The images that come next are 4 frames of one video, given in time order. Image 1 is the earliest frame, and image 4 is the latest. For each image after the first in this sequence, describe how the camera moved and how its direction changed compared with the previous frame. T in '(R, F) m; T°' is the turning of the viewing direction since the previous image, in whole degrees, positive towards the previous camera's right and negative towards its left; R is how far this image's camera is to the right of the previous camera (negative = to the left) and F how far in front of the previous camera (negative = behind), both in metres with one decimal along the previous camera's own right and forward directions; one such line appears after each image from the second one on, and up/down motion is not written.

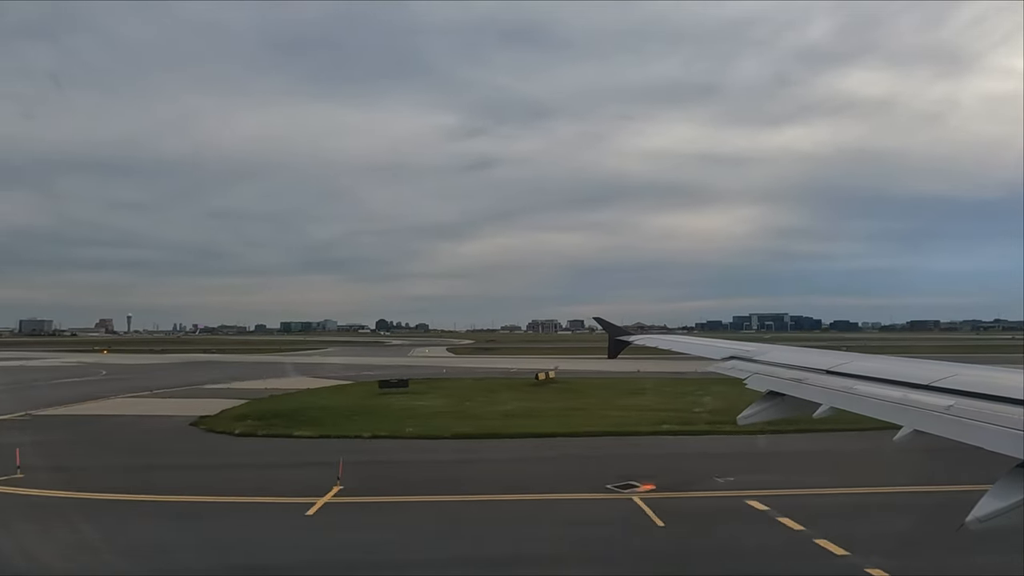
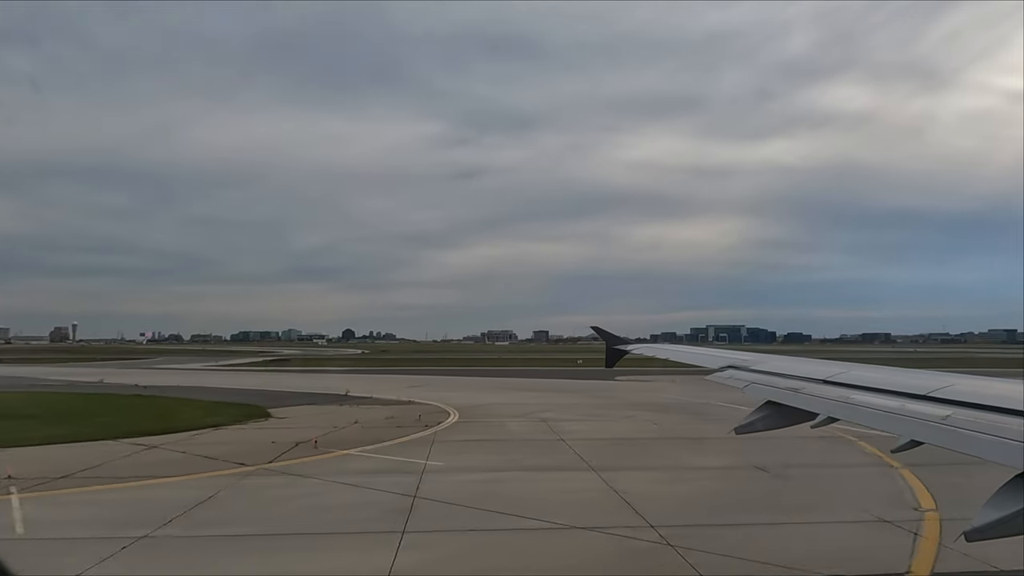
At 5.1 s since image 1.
(+7.8, +0.5) m; +1°
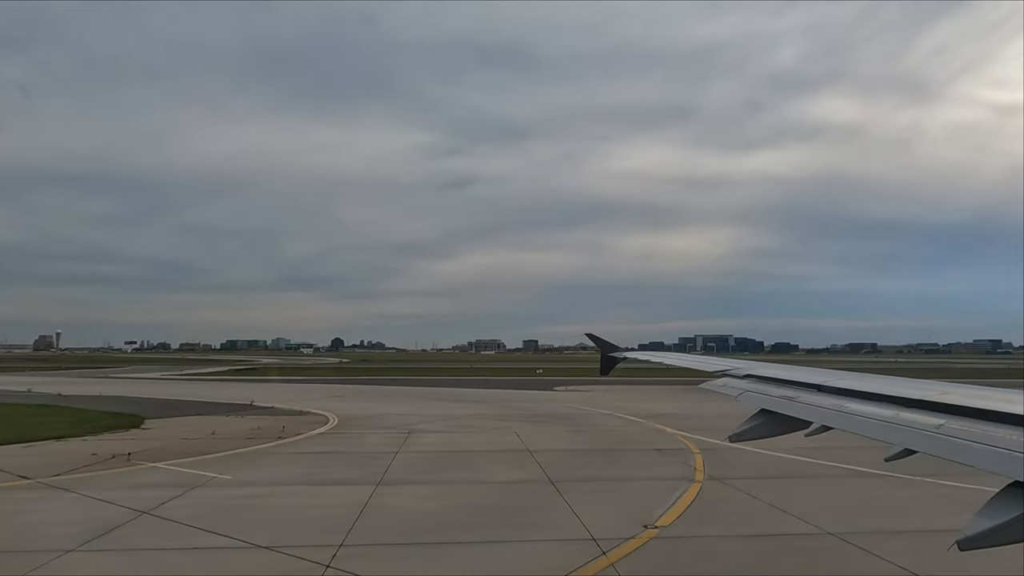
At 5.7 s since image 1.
(+0.9, +0.1) m; +1°
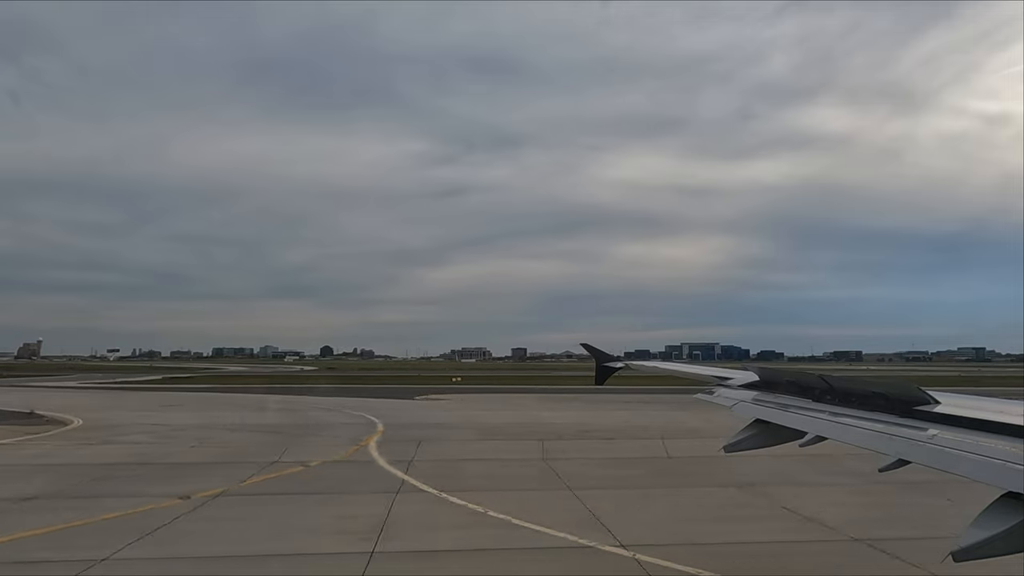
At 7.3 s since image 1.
(+1.5, +0.2) m; +1°
